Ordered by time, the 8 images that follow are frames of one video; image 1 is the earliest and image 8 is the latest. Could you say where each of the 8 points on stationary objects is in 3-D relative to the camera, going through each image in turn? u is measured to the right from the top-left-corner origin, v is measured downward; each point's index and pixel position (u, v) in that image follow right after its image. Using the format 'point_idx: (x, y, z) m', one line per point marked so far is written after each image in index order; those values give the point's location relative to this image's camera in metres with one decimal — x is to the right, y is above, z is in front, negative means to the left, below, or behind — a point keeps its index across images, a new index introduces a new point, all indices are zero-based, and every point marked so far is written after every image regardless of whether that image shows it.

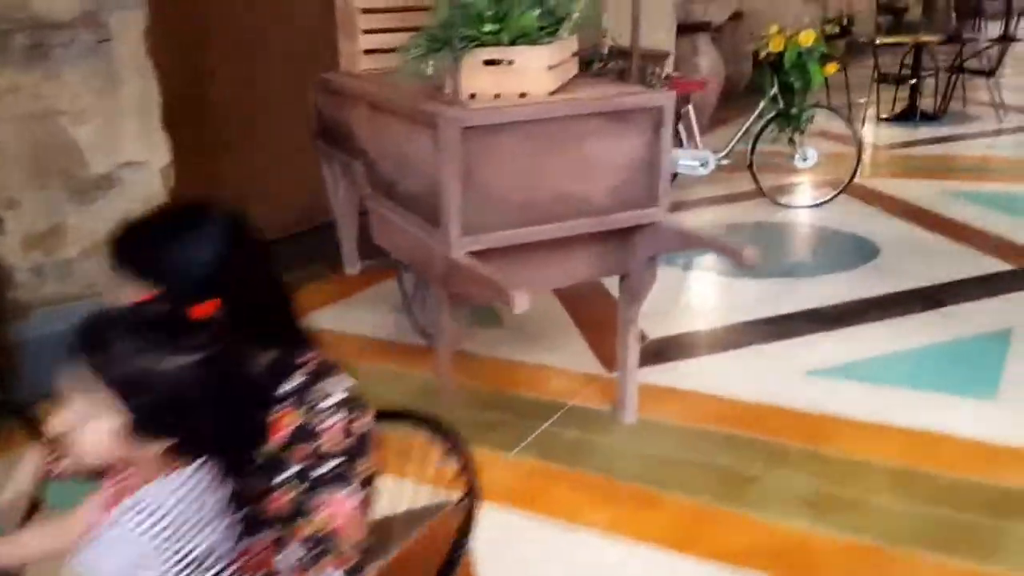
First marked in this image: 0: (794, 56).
0: (+1.4, +1.2, +5.0) m
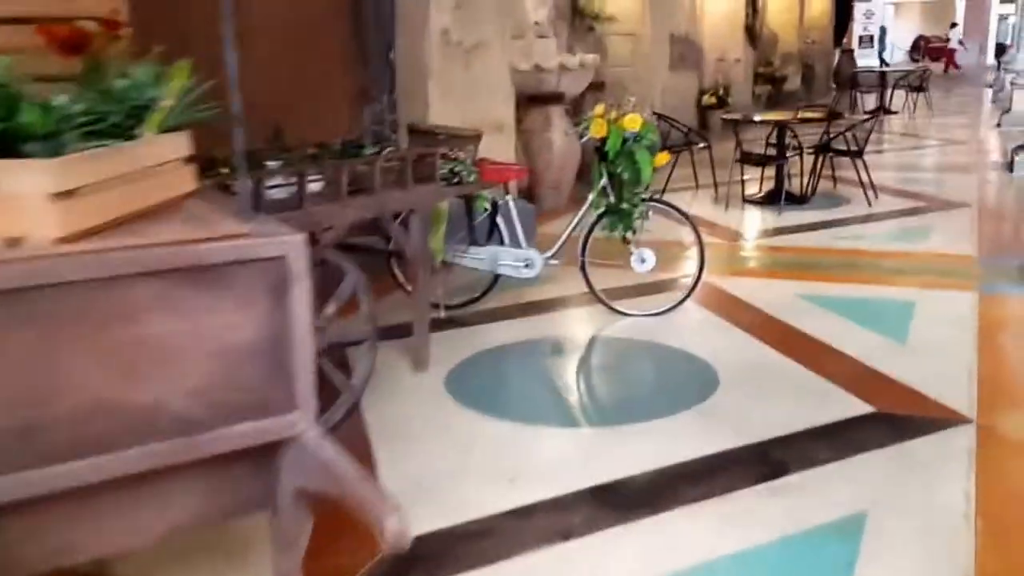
0: (+0.4, +0.6, +4.1) m
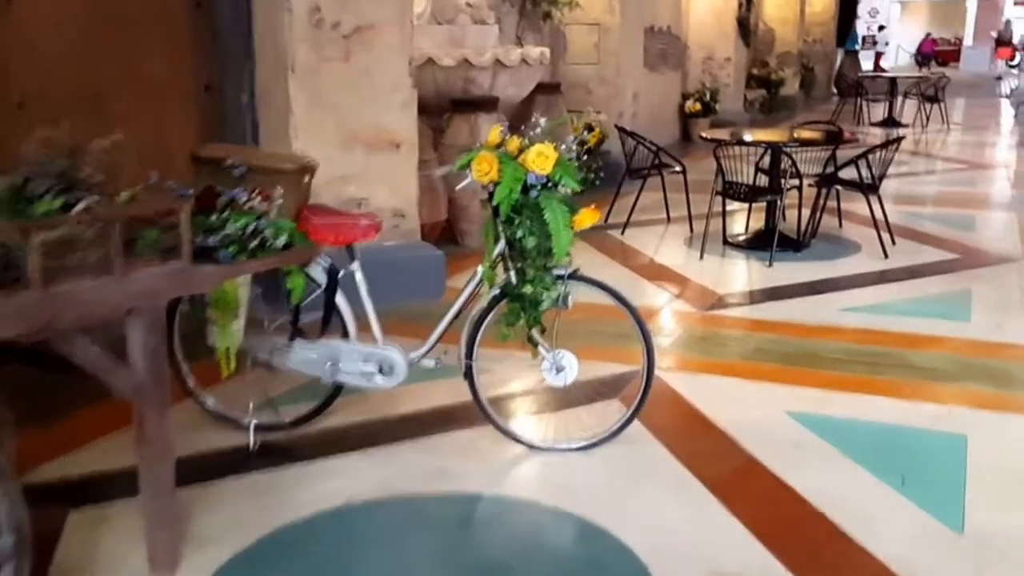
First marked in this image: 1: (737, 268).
0: (0.0, +0.3, +2.7) m
1: (+1.3, +0.1, +5.2) m
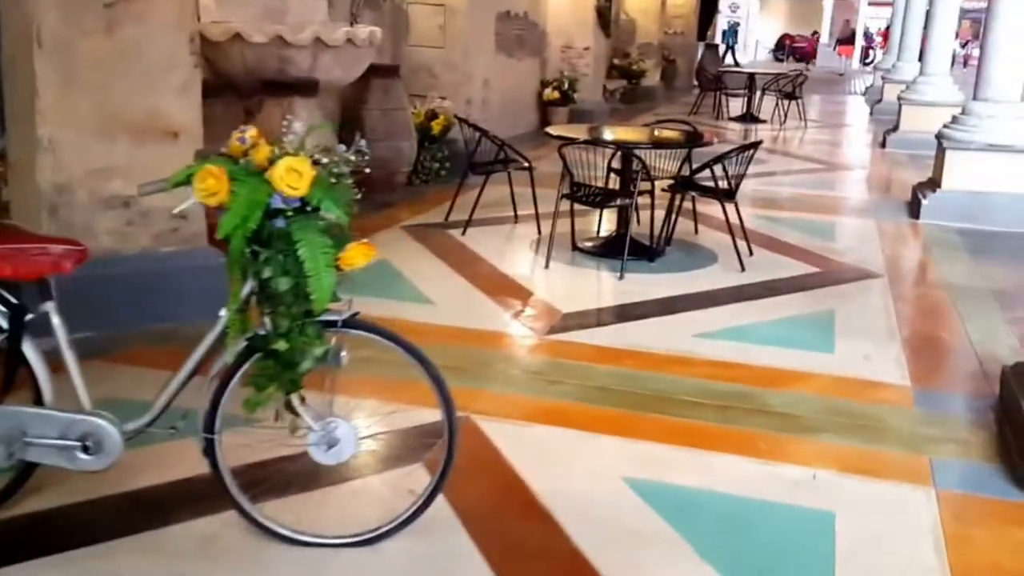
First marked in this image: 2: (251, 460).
0: (-0.5, +0.2, +2.1) m
1: (+0.4, 0.0, +4.7) m
2: (-0.7, -0.5, +2.7) m
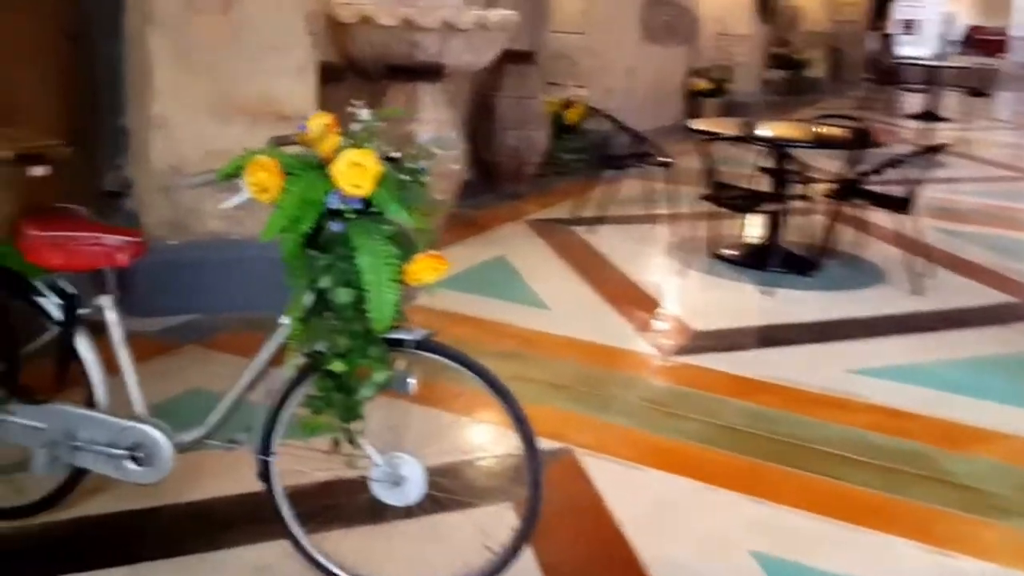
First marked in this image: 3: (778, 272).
0: (-0.4, +0.1, +1.8) m
1: (+1.0, 0.0, +4.3) m
2: (-0.5, -0.5, +2.4) m
3: (+1.2, +0.1, +4.5) m
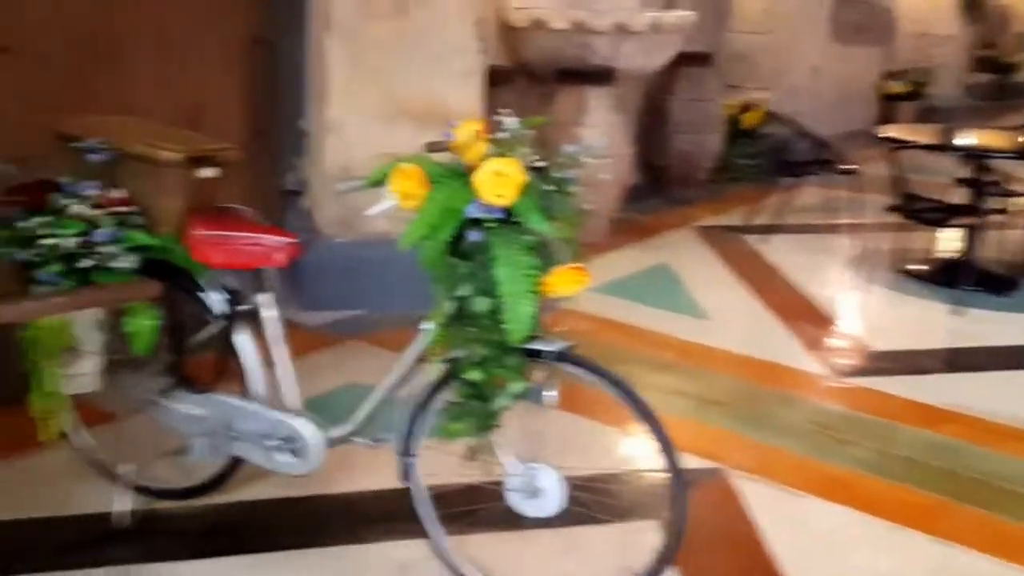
0: (-0.1, +0.1, +1.8) m
1: (+1.7, -0.1, +4.0) m
2: (-0.1, -0.5, +2.4) m
3: (+2.0, 0.0, +4.2) m
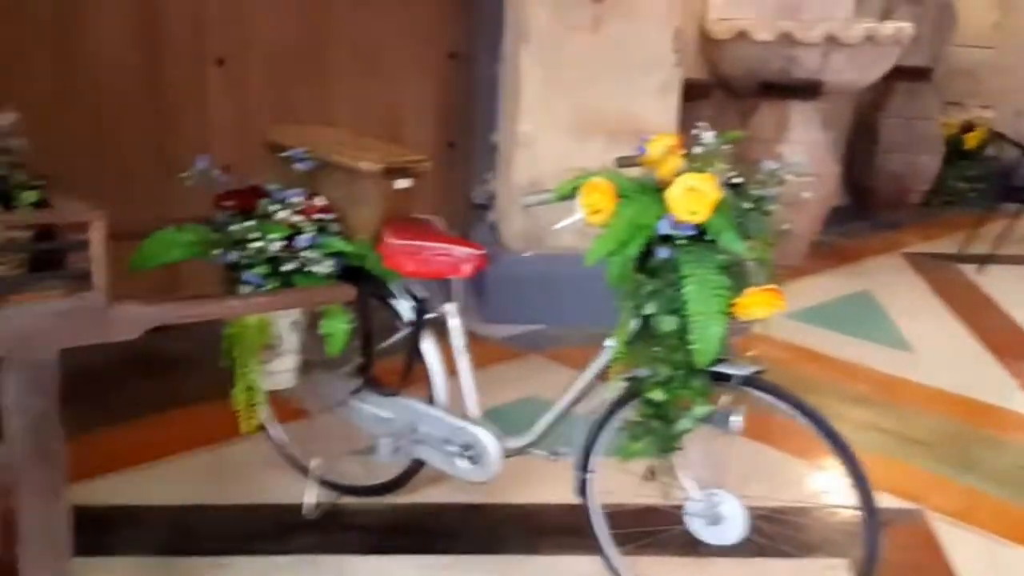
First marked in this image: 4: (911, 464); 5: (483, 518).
0: (+0.3, +0.1, +1.7) m
1: (+2.4, -0.2, +3.6) m
2: (+0.3, -0.6, +2.4) m
3: (+2.7, -0.2, +3.7) m
4: (+1.2, -0.5, +2.7) m
5: (-0.1, -0.6, +2.3) m
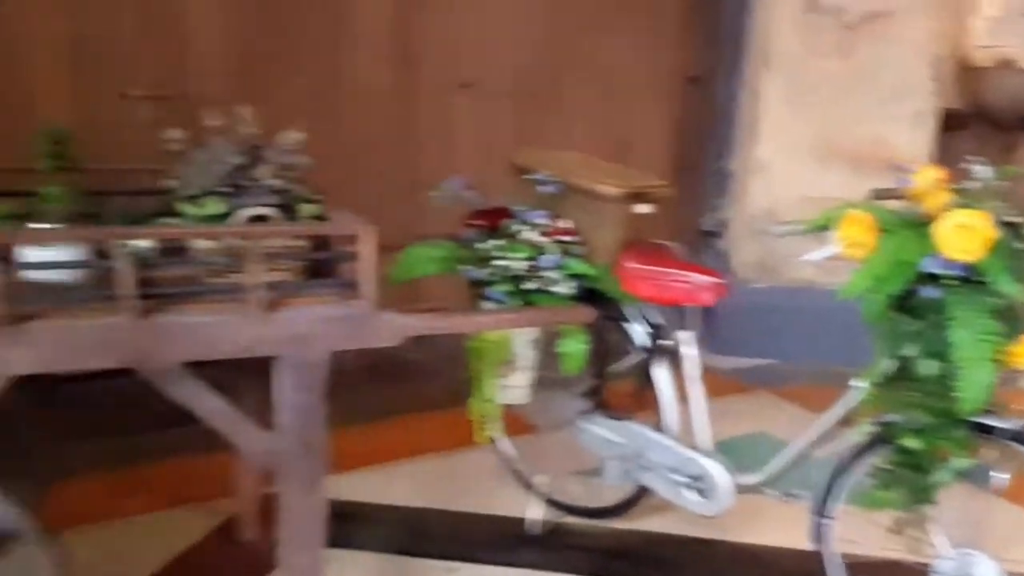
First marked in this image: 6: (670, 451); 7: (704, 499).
0: (+0.7, 0.0, +1.6) m
1: (+3.1, -0.5, +3.0) m
2: (+0.9, -0.6, +2.2) m
3: (+3.5, -0.4, +3.0) m
4: (+1.7, -0.7, +2.4) m
5: (+0.5, -0.6, +2.2) m
6: (+0.3, -0.4, +2.0) m
7: (+0.4, -0.4, +2.0) m
